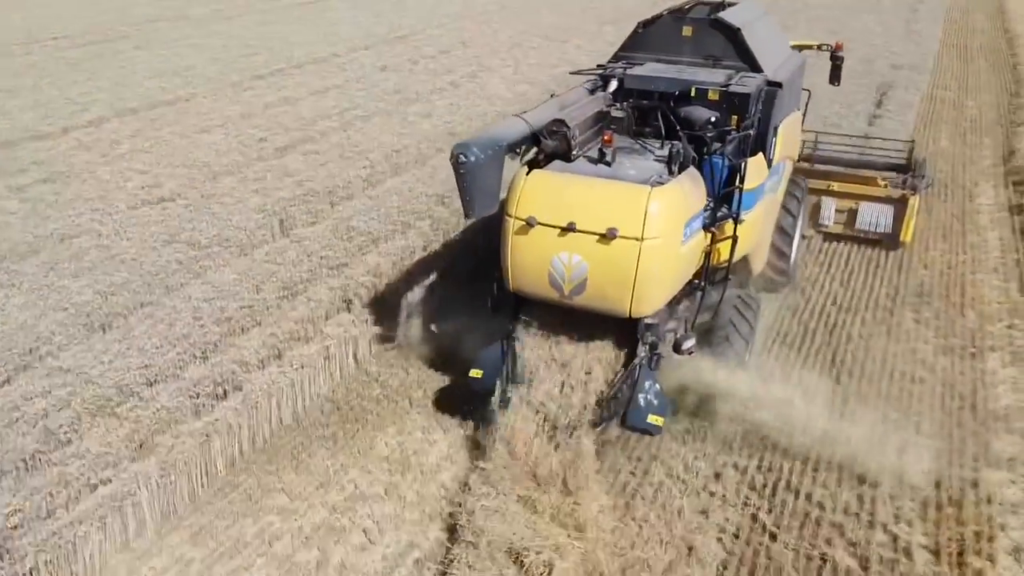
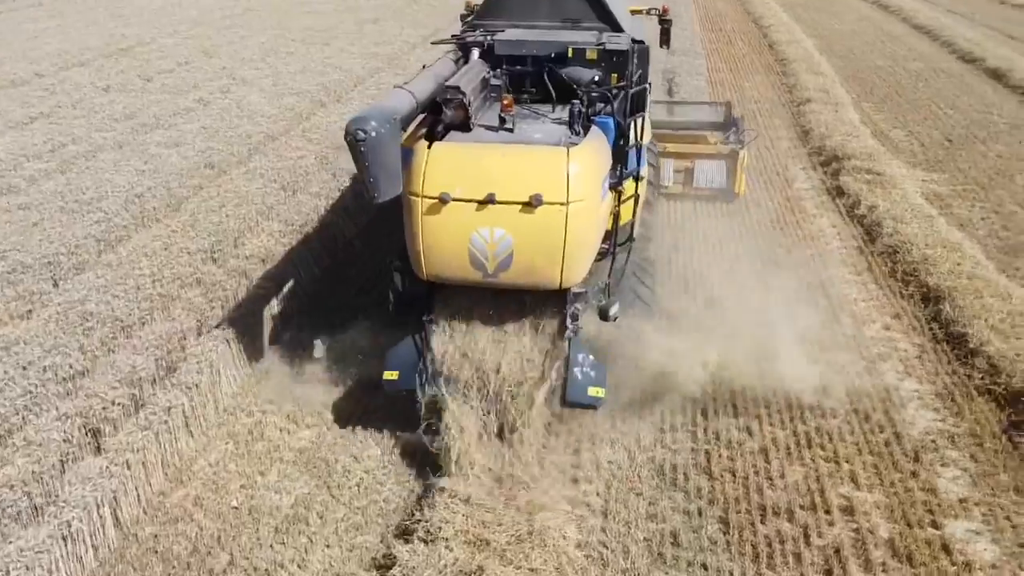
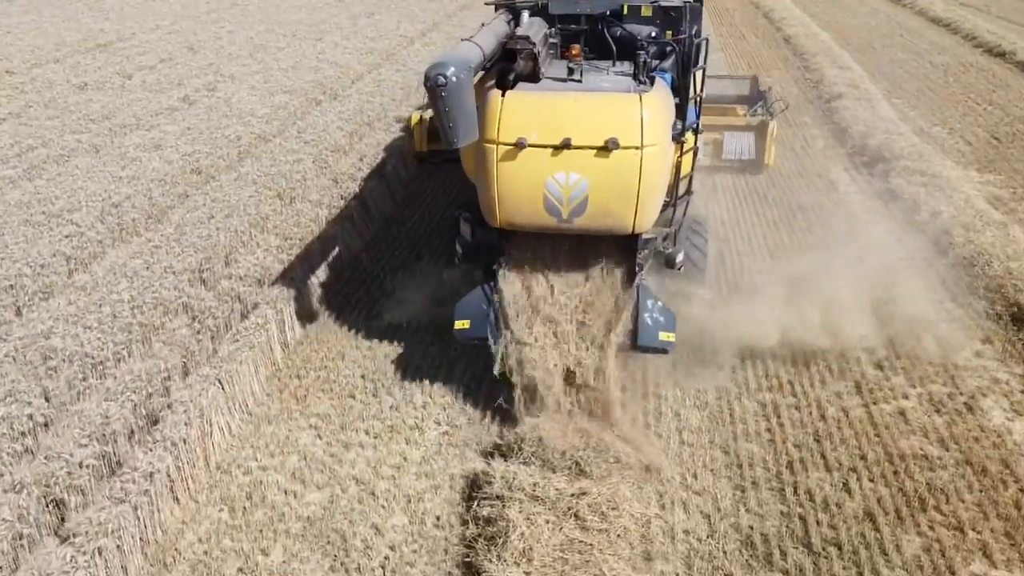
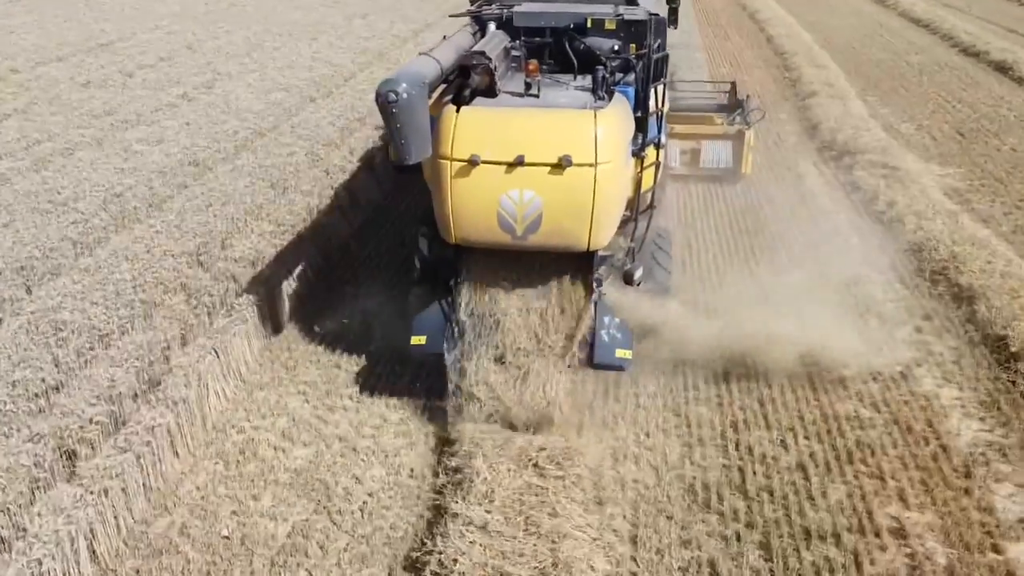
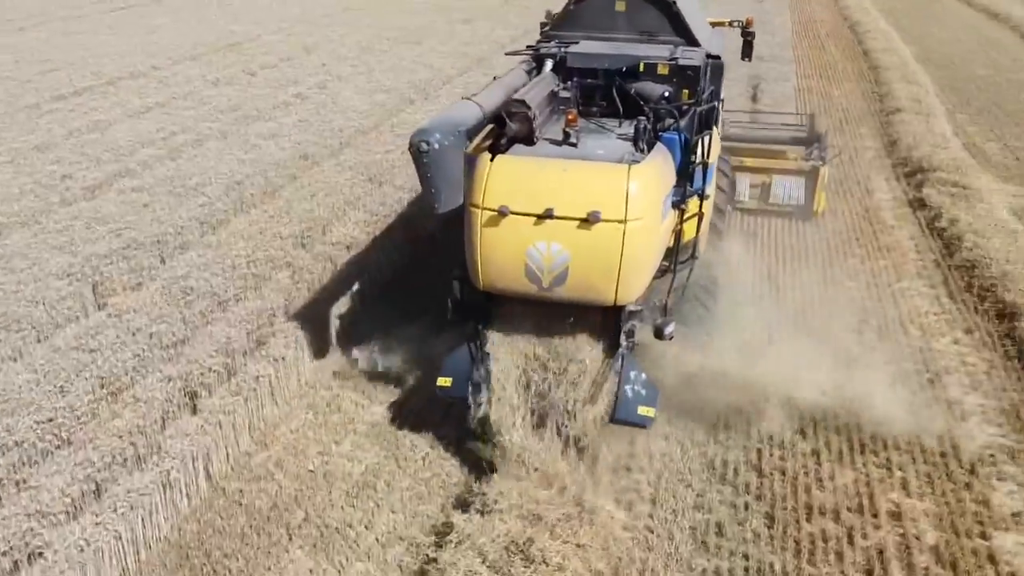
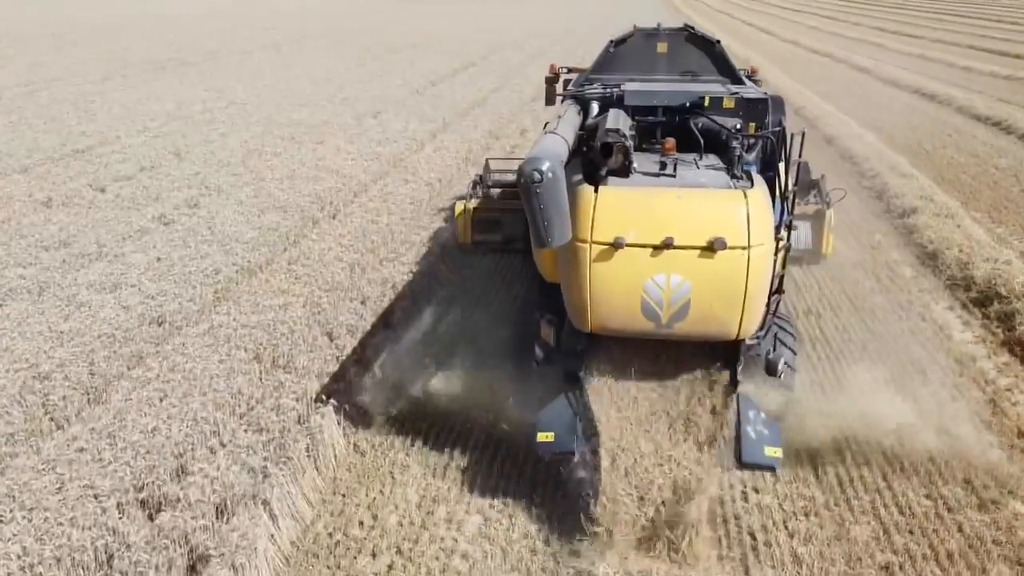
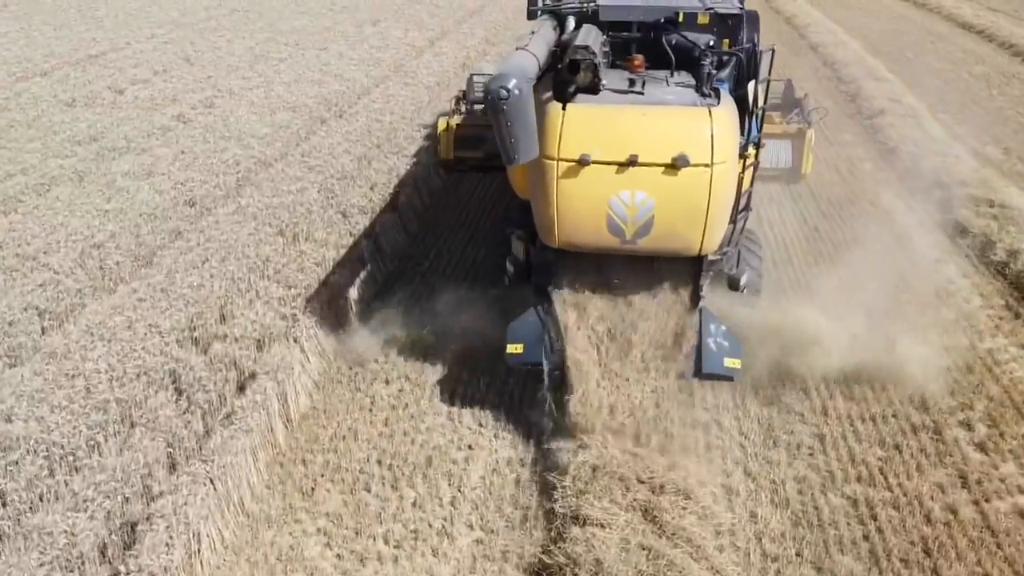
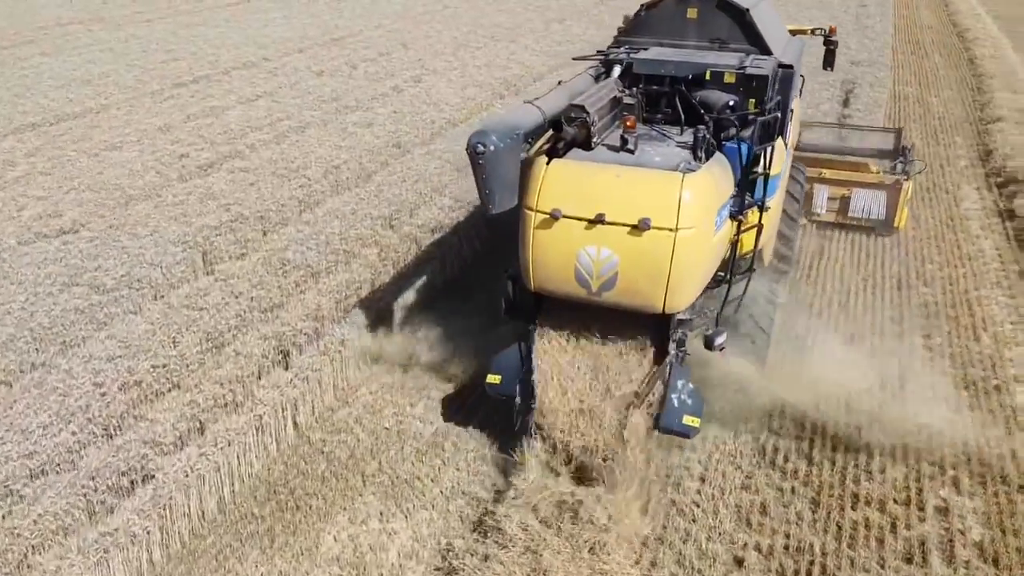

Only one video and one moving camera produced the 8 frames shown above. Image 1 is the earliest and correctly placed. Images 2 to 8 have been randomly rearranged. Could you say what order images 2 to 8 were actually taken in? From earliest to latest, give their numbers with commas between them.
8, 5, 2, 4, 3, 7, 6
